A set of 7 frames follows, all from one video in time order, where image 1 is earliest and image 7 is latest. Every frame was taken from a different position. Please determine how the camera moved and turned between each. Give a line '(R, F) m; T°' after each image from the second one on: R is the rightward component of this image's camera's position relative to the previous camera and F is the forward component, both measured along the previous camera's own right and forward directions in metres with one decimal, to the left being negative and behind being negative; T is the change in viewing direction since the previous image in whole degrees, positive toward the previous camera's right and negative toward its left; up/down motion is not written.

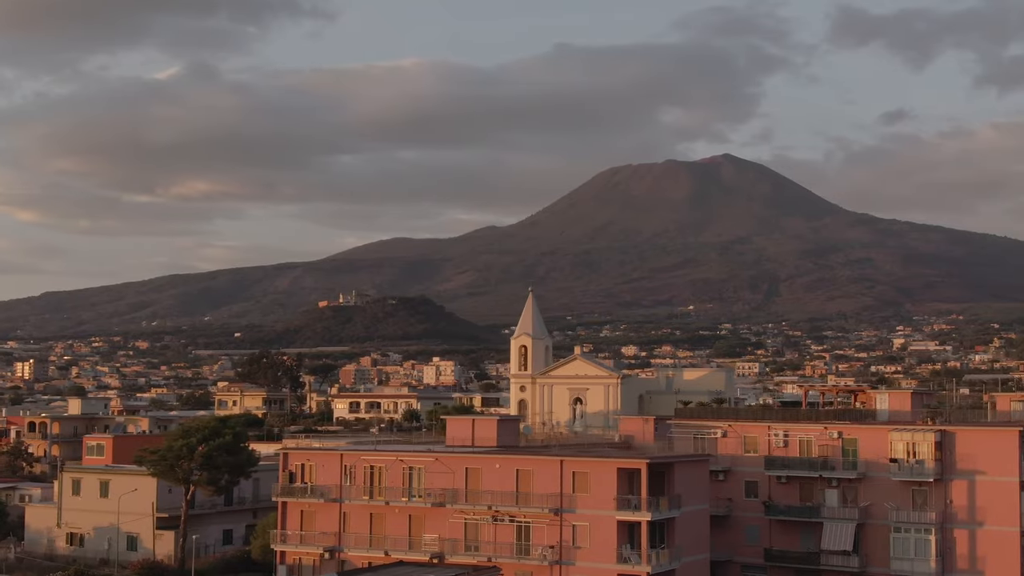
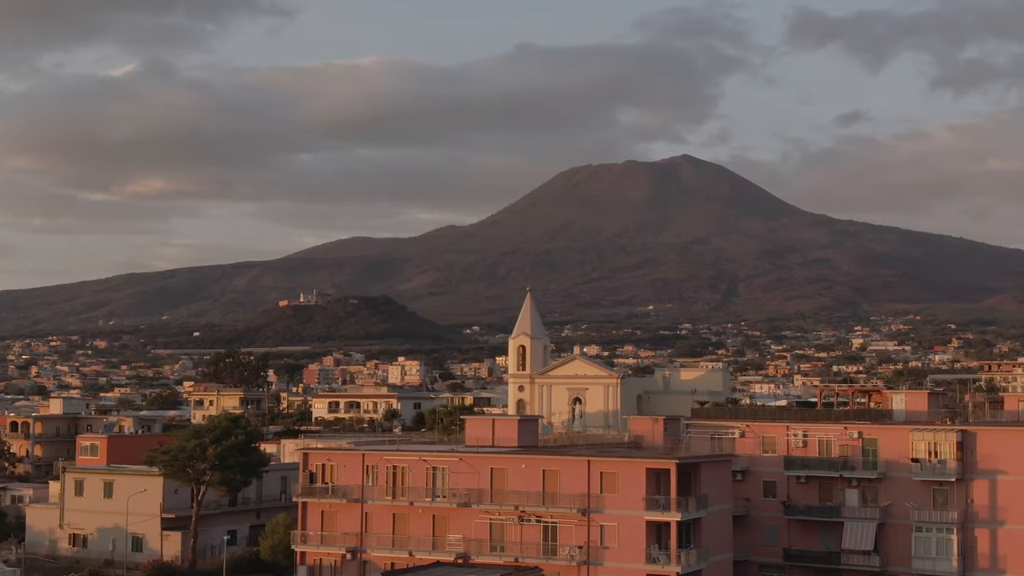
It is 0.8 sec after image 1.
(-2.3, +0.1) m; +2°
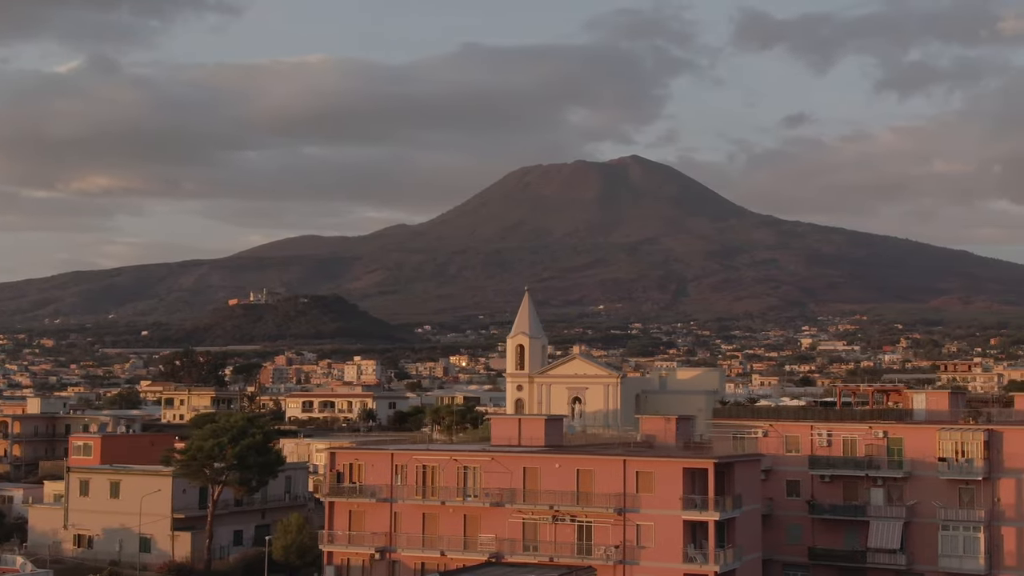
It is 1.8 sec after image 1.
(-2.9, +0.1) m; +2°
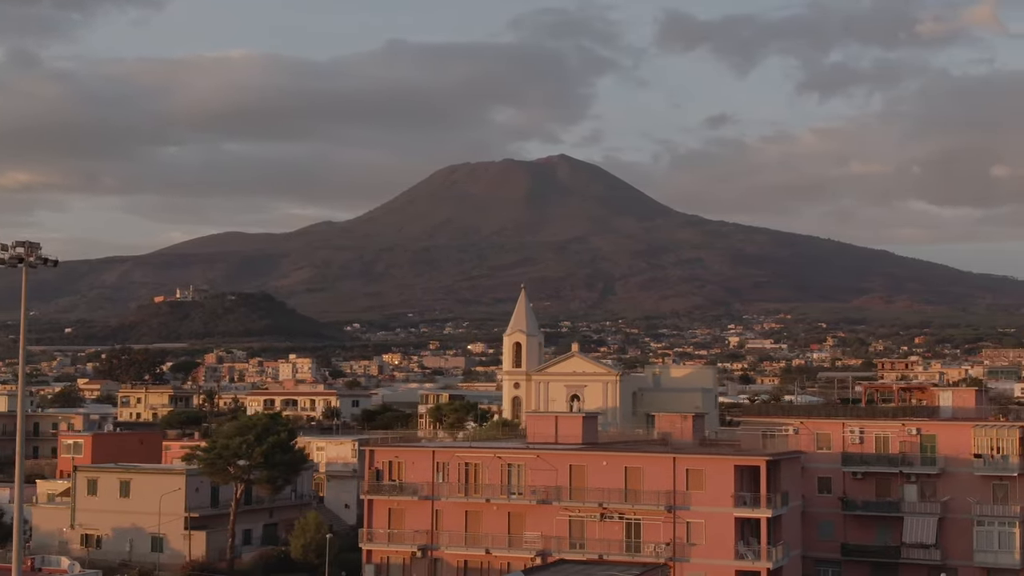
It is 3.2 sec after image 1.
(-4.1, +0.2) m; +3°
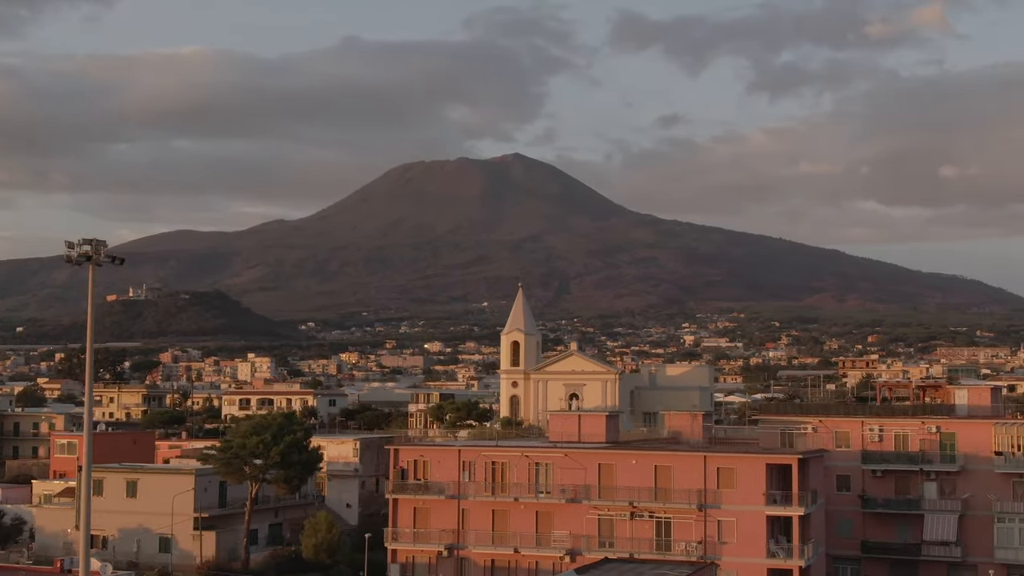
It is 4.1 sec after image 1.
(-2.5, +0.1) m; +2°
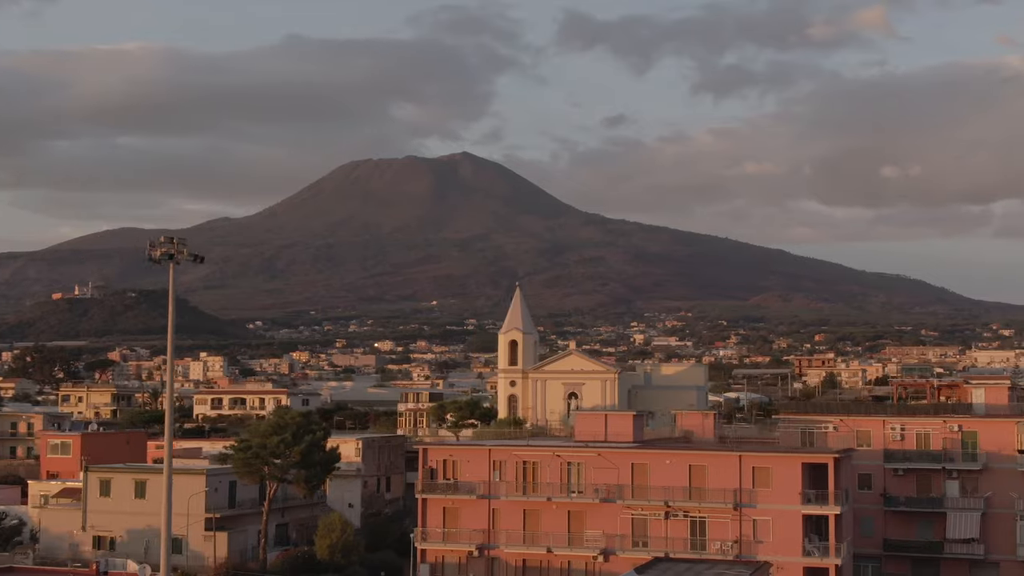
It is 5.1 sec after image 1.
(-2.9, +0.2) m; +2°
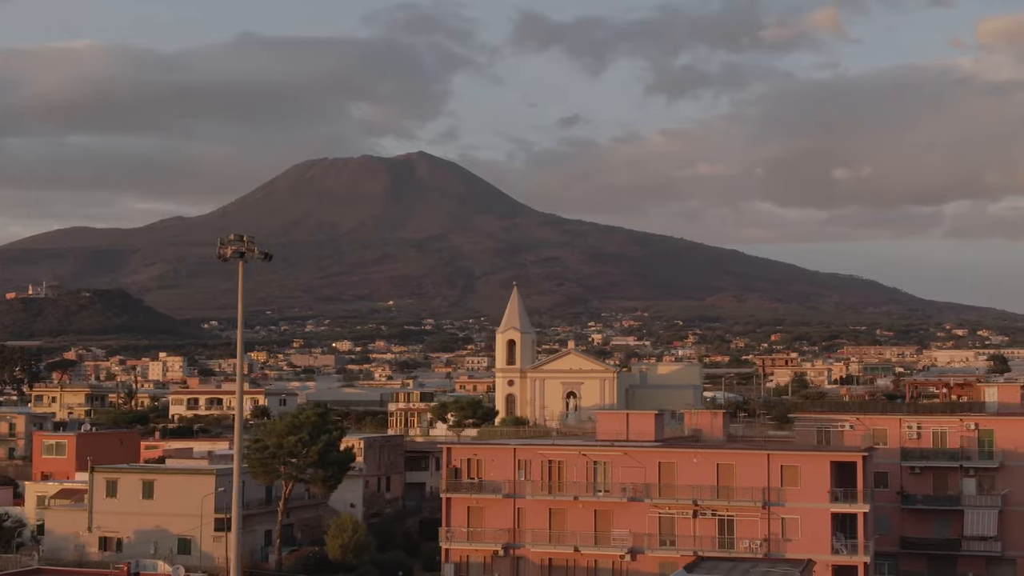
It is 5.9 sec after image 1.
(-2.4, +0.1) m; +2°
